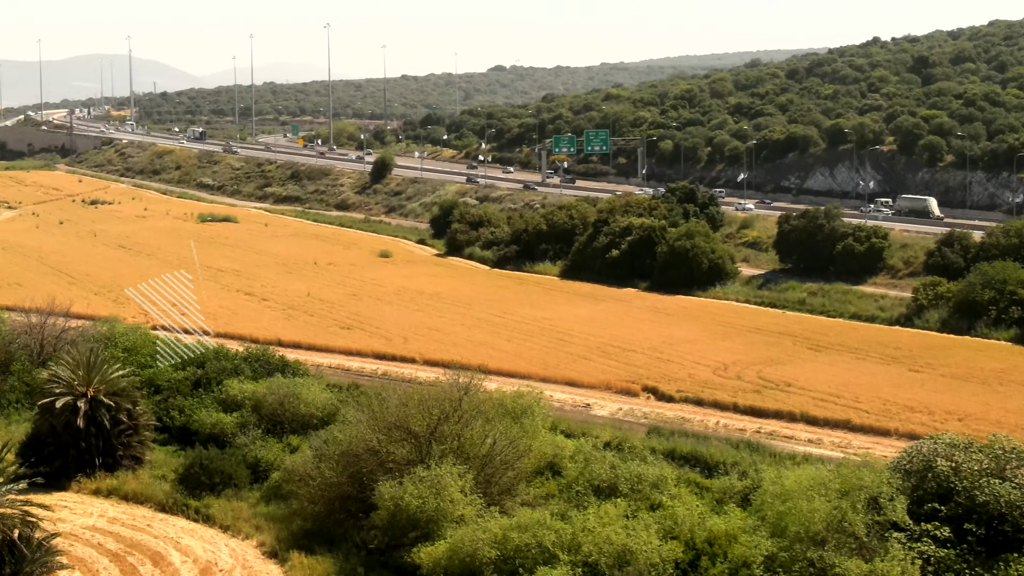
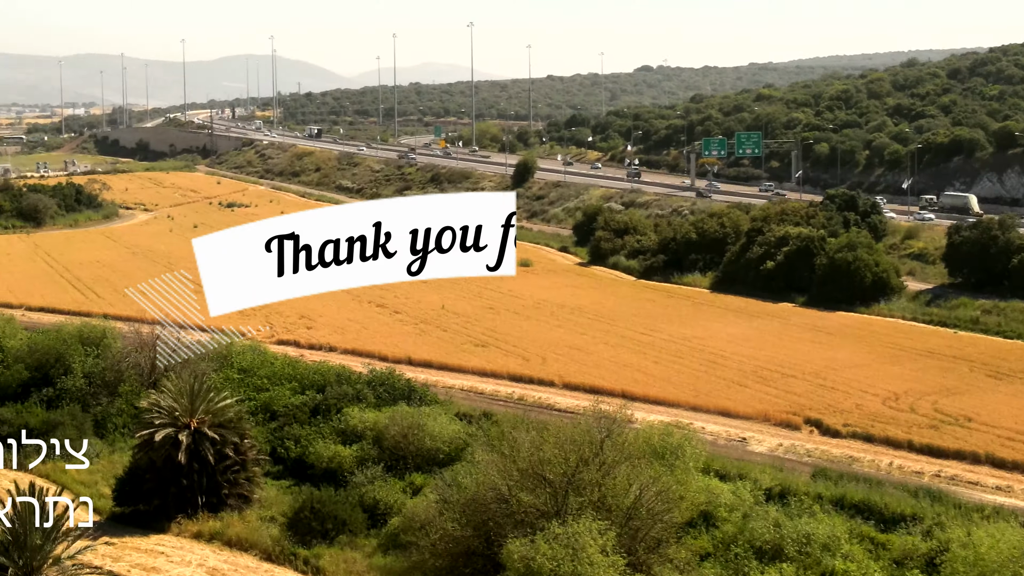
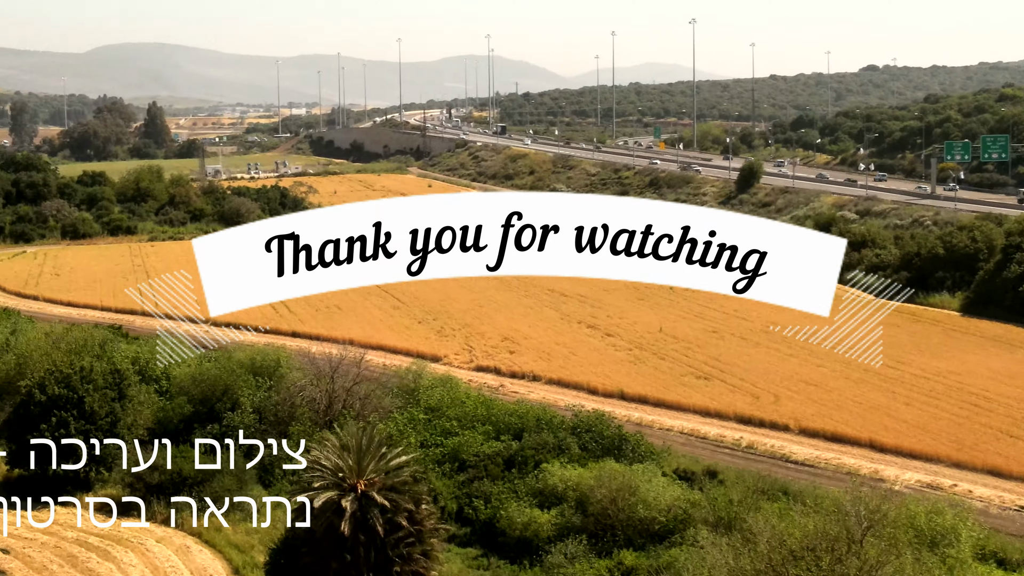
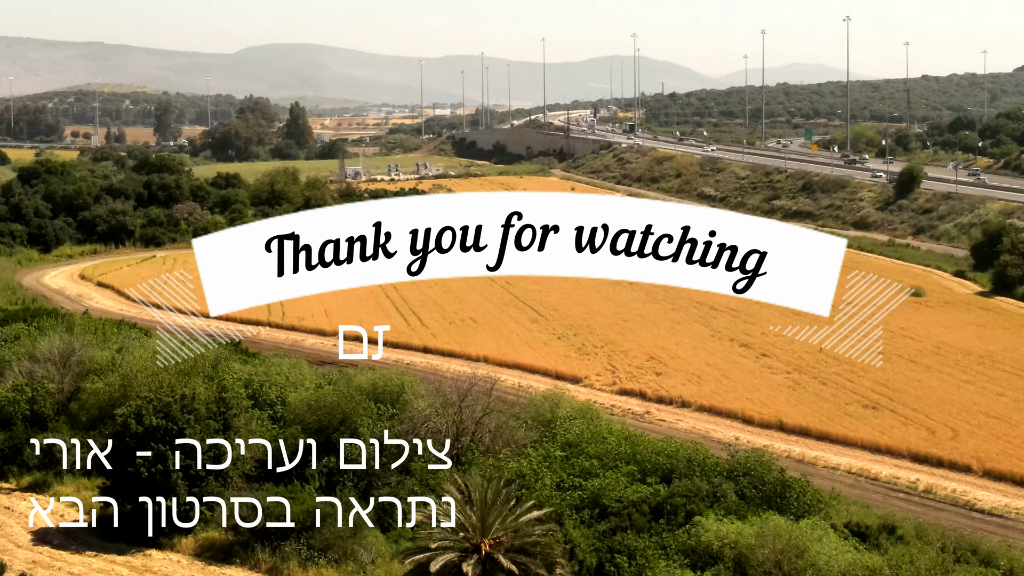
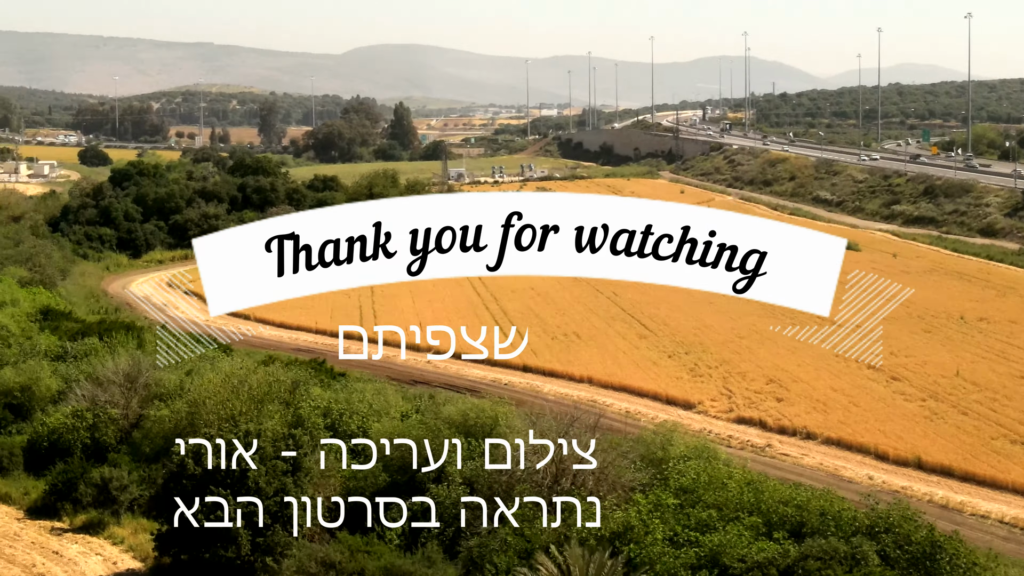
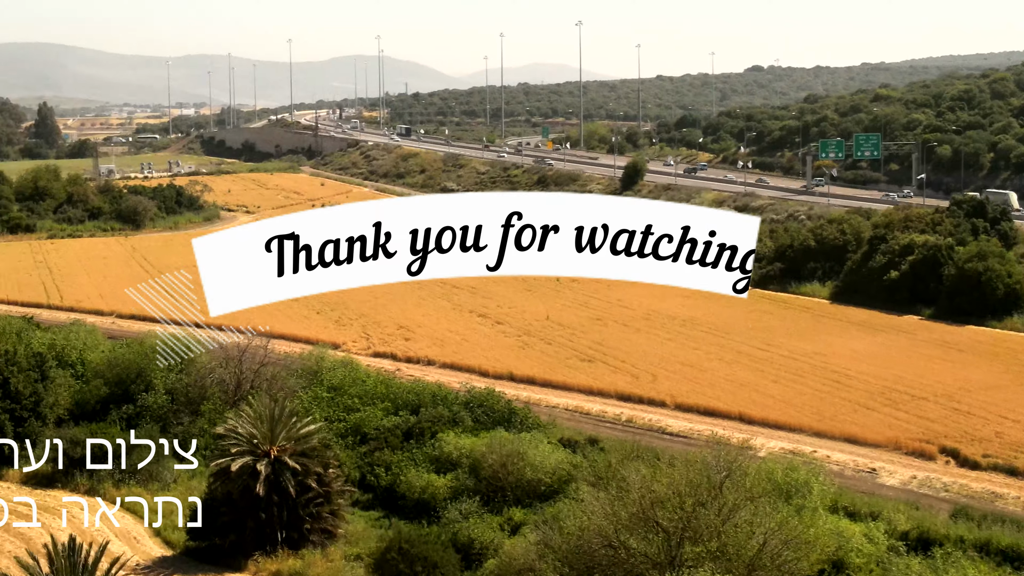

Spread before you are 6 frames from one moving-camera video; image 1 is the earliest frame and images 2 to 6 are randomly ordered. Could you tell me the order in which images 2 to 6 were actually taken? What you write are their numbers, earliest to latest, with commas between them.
2, 6, 3, 4, 5
